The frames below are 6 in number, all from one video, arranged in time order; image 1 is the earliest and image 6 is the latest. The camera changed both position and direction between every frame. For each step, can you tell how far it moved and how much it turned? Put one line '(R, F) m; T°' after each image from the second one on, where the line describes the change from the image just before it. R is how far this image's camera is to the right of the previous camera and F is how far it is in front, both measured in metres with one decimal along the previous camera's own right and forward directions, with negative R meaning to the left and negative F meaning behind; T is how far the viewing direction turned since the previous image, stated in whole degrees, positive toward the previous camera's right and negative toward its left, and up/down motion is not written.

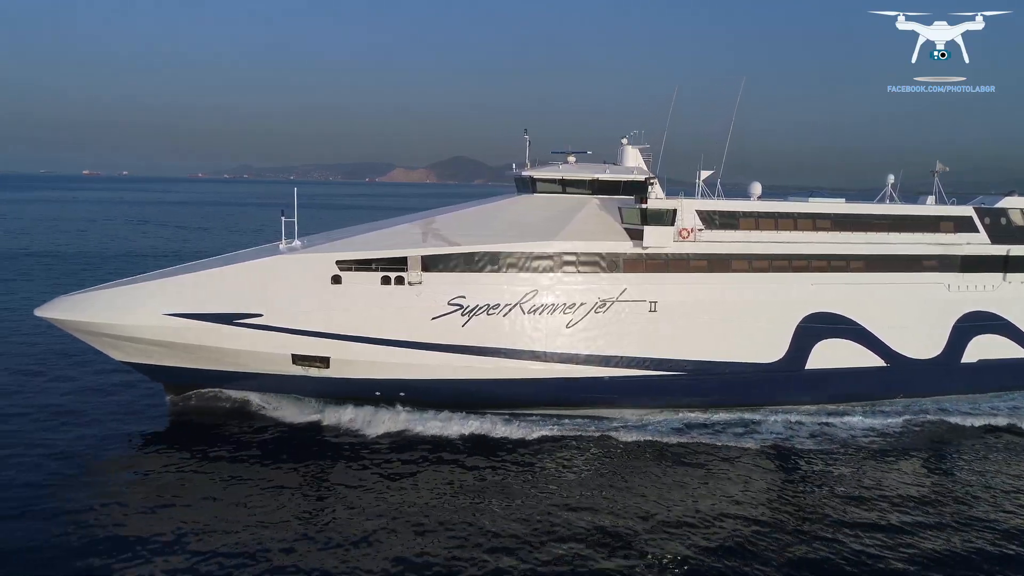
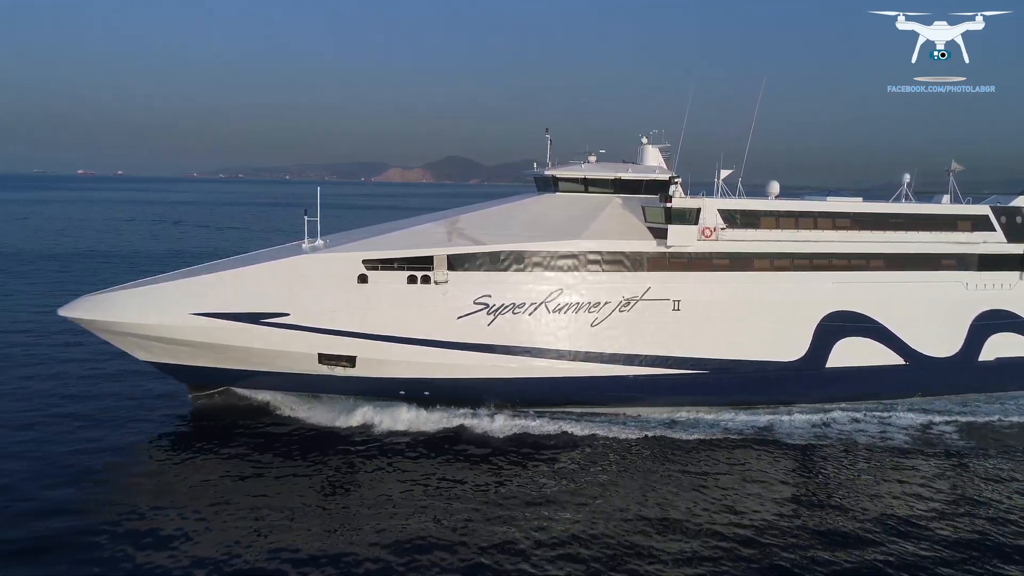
(-0.6, 0.0) m; 0°
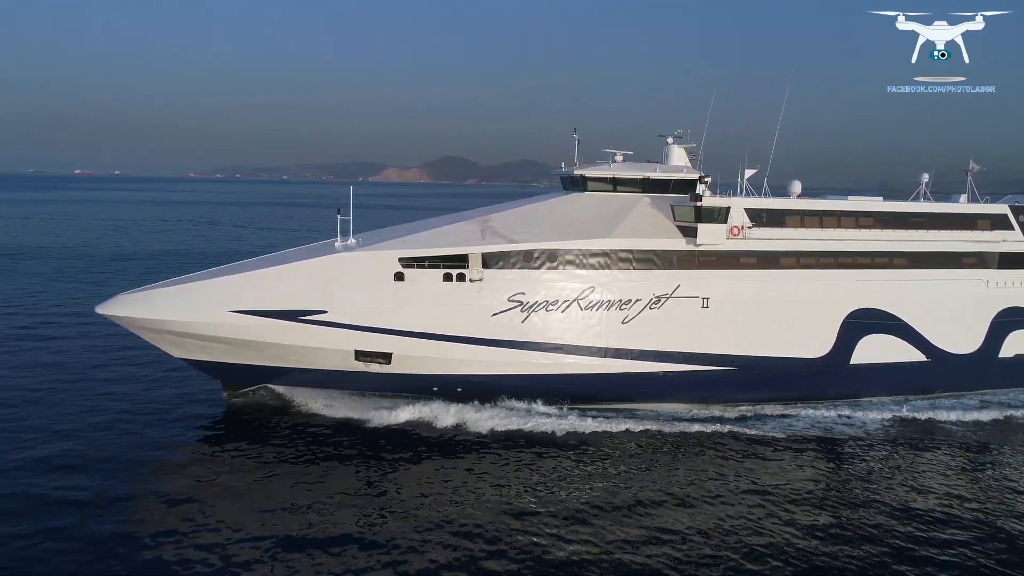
(-0.7, -0.2) m; 0°
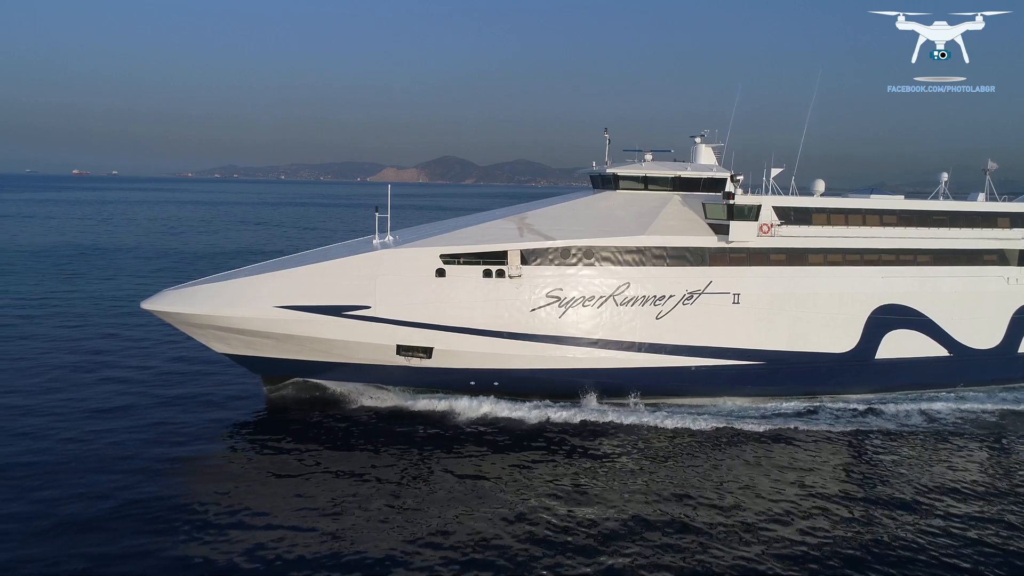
(-0.9, -0.3) m; 0°
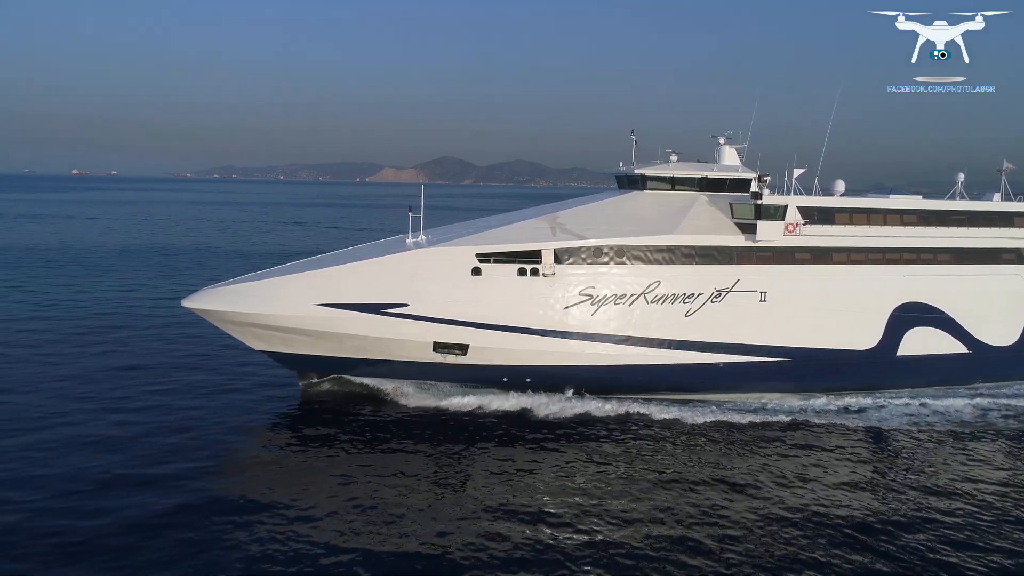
(-0.8, -0.3) m; 0°
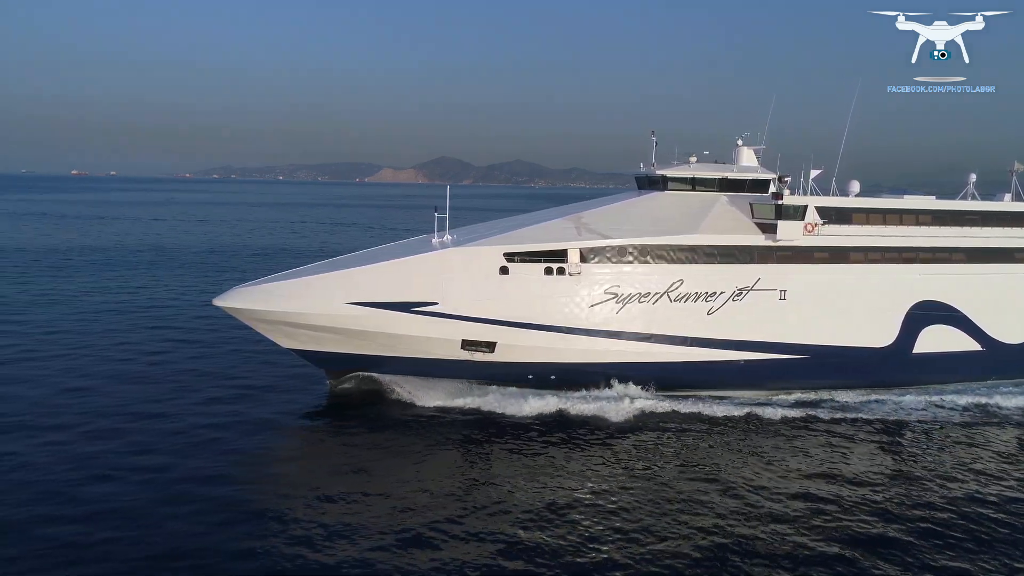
(-0.6, -0.3) m; 0°
